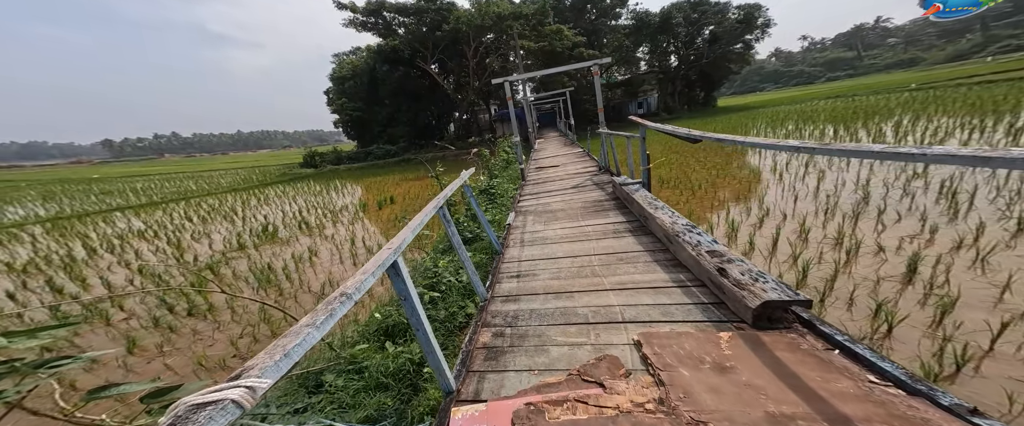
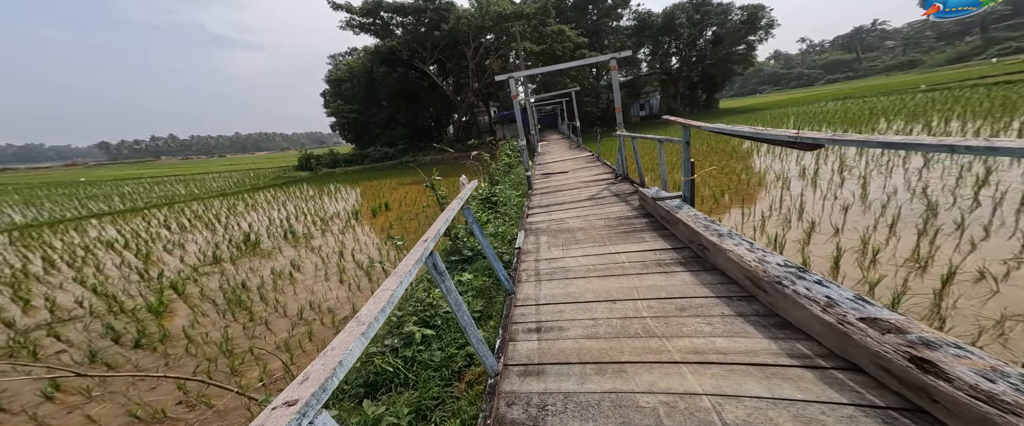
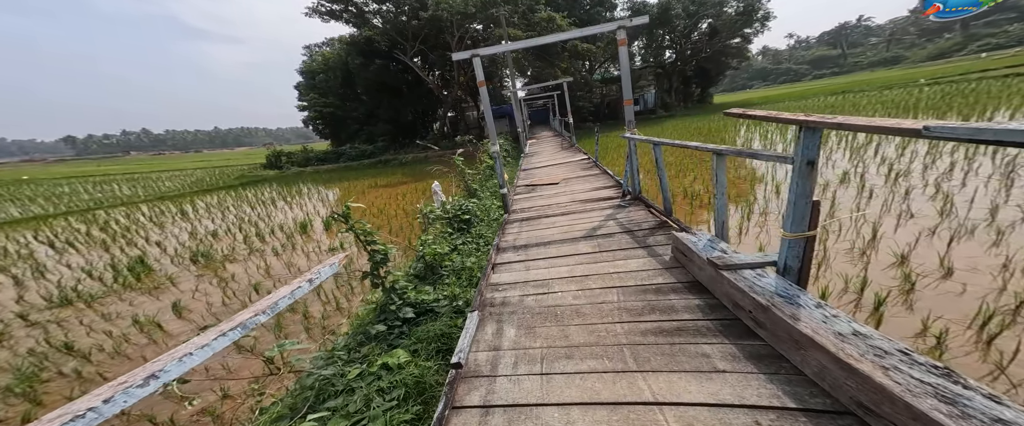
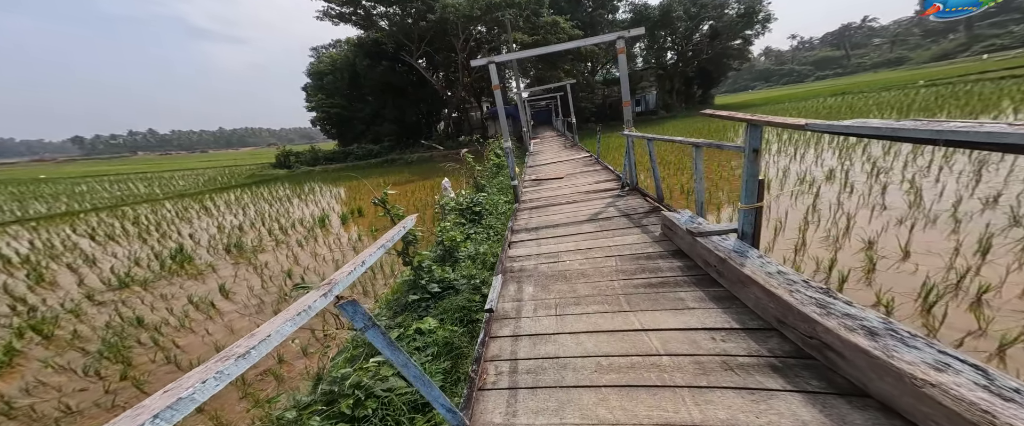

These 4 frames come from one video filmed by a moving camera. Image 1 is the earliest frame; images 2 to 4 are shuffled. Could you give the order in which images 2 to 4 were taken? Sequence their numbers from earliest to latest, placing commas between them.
2, 4, 3
